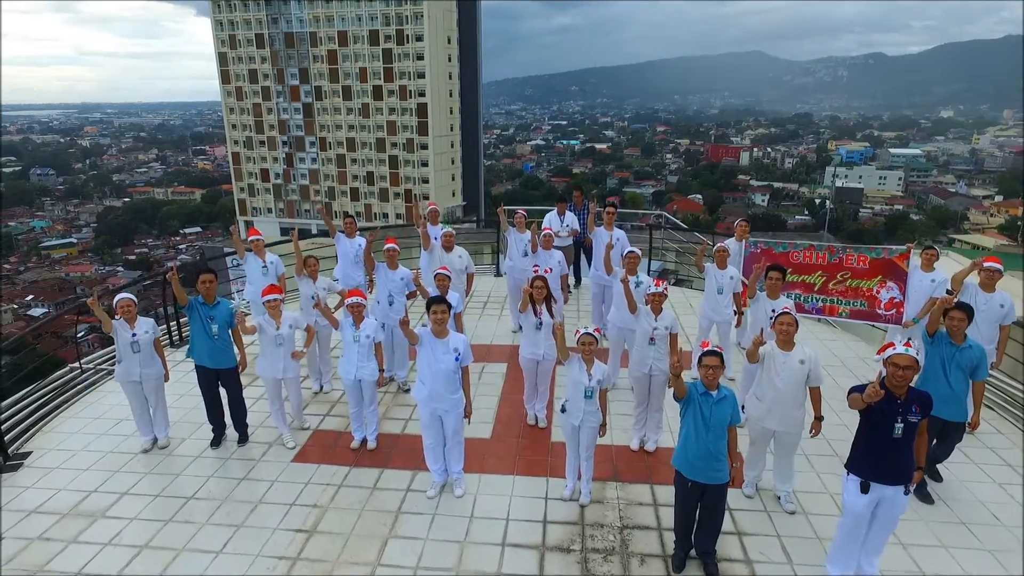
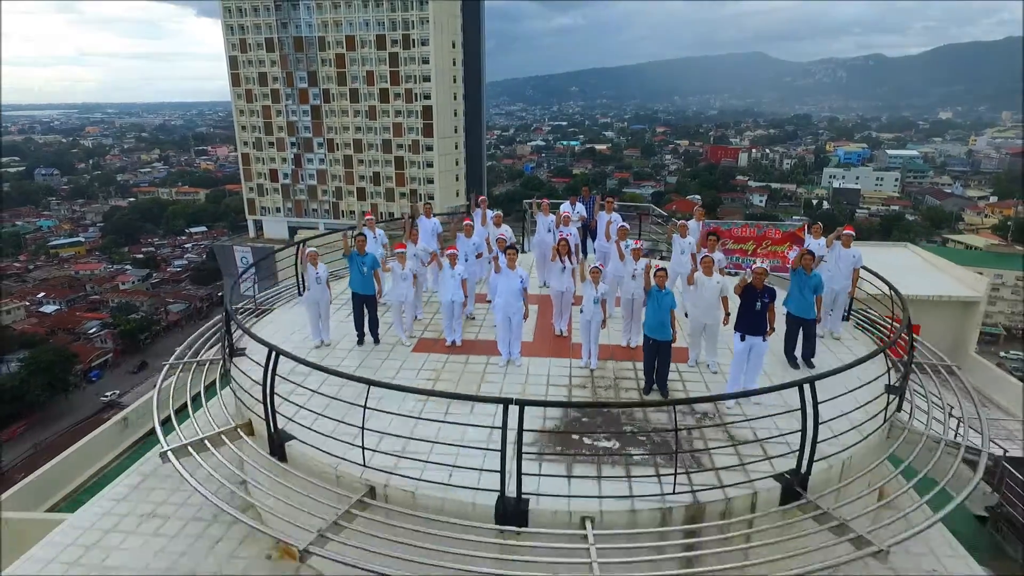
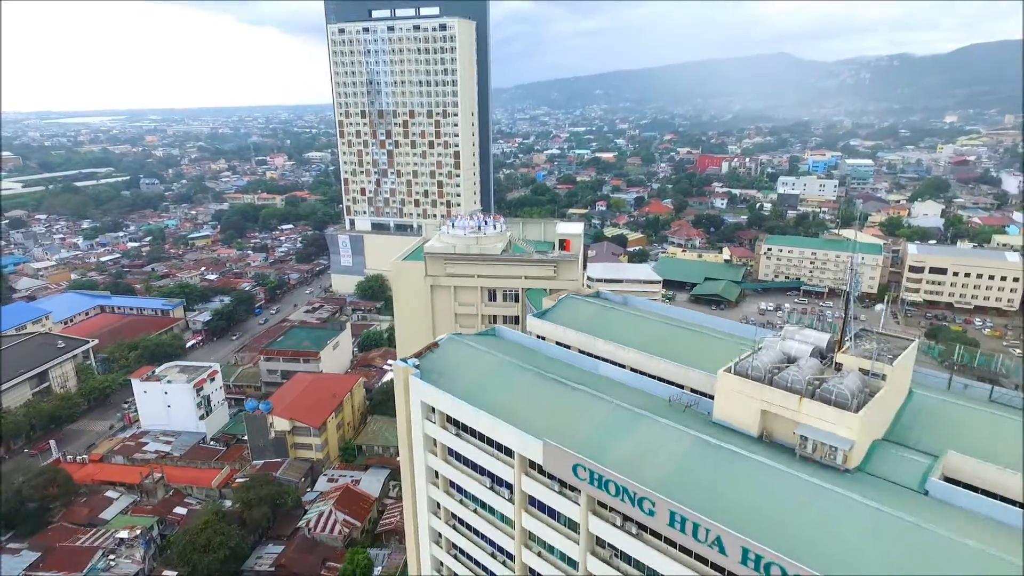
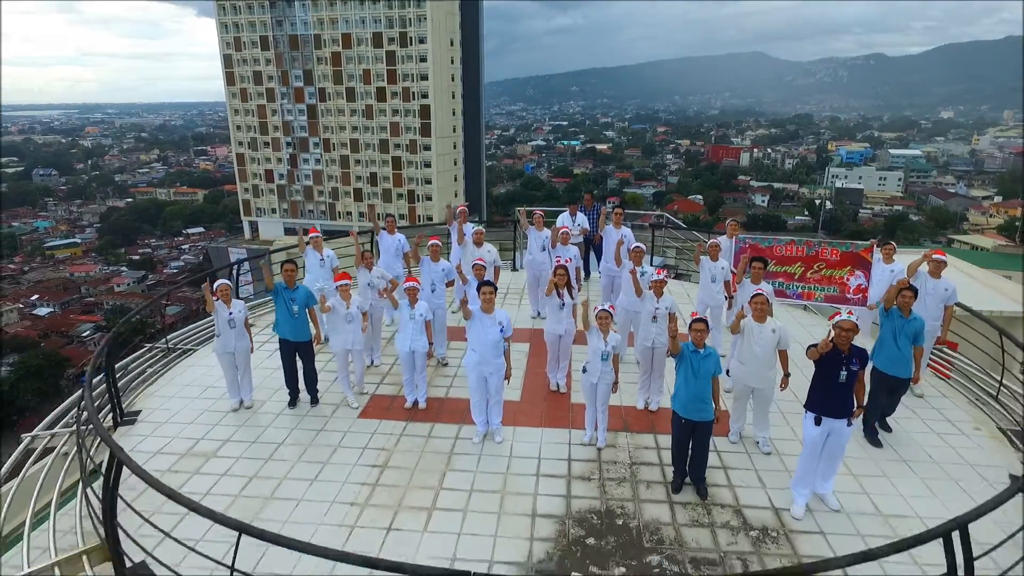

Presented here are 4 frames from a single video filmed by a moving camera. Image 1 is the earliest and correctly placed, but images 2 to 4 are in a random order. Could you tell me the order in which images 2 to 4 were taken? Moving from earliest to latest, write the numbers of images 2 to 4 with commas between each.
4, 2, 3
